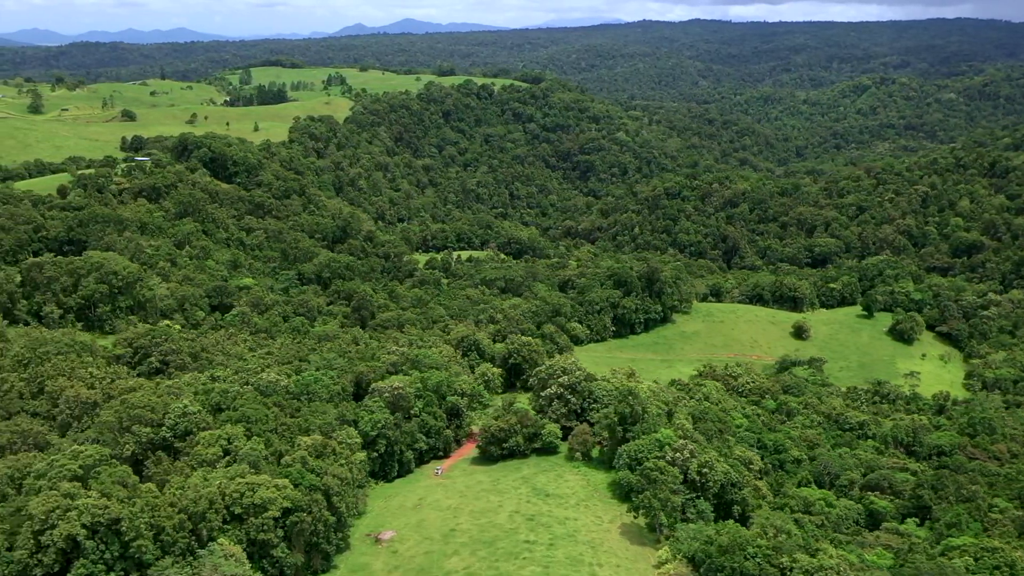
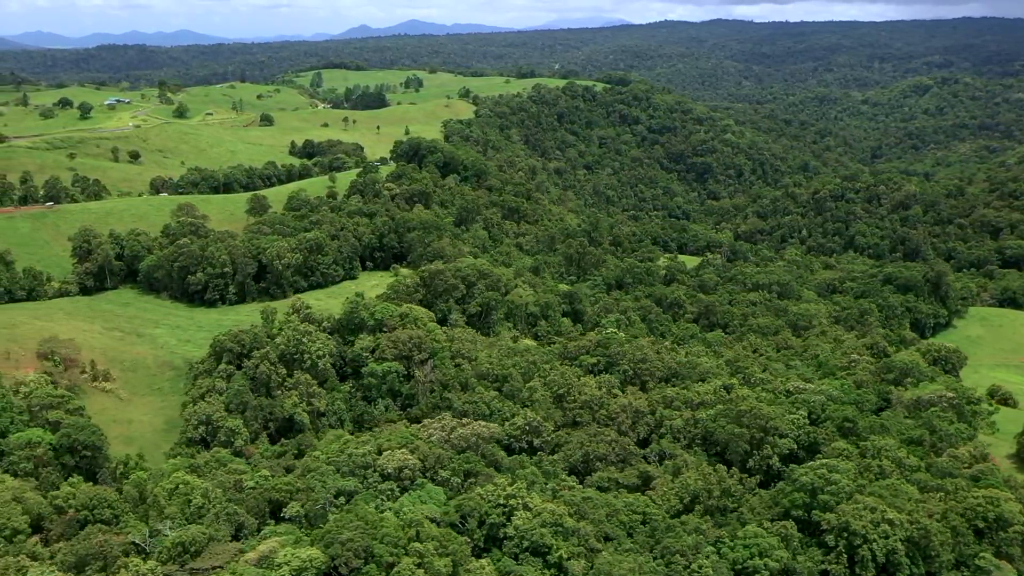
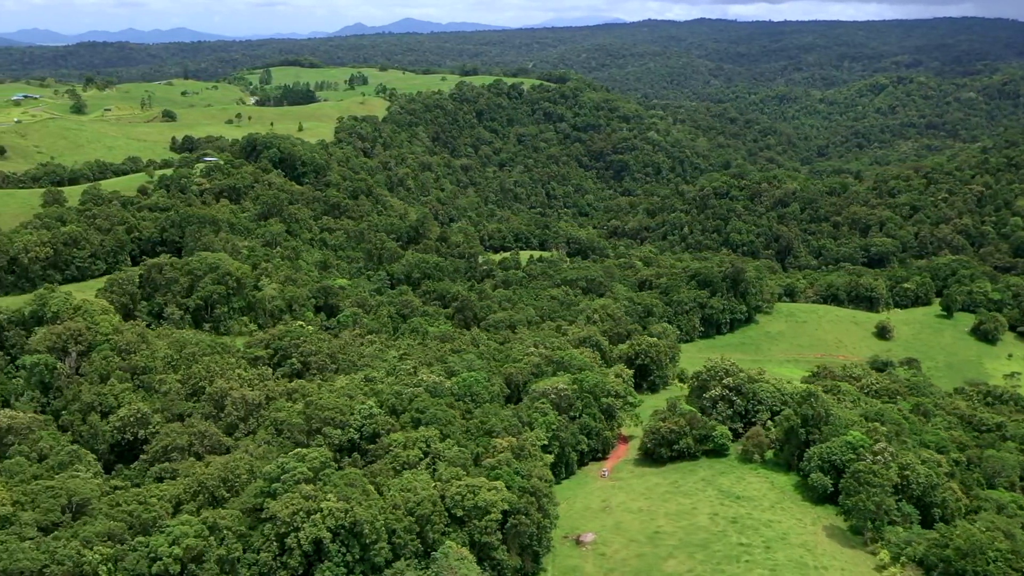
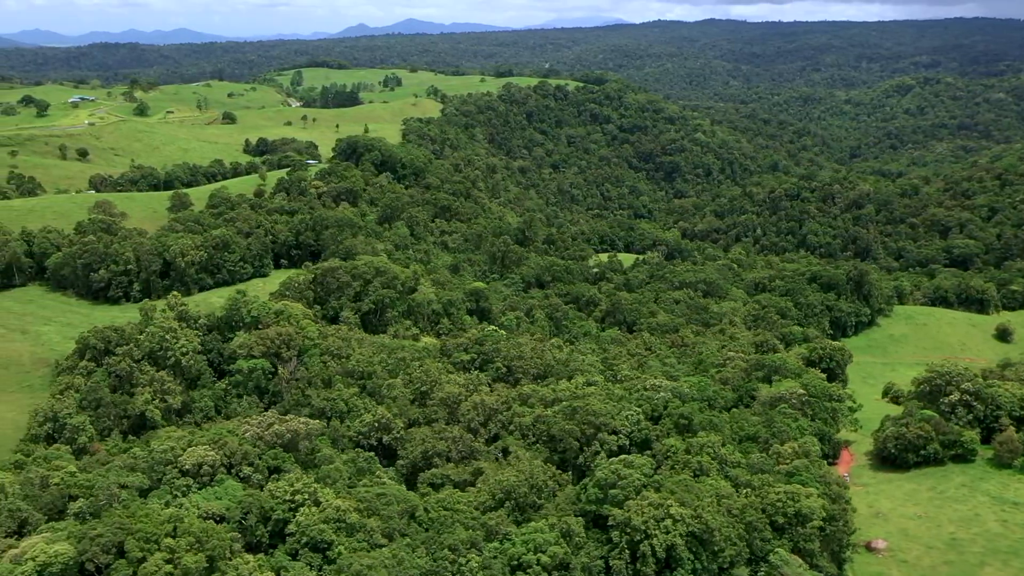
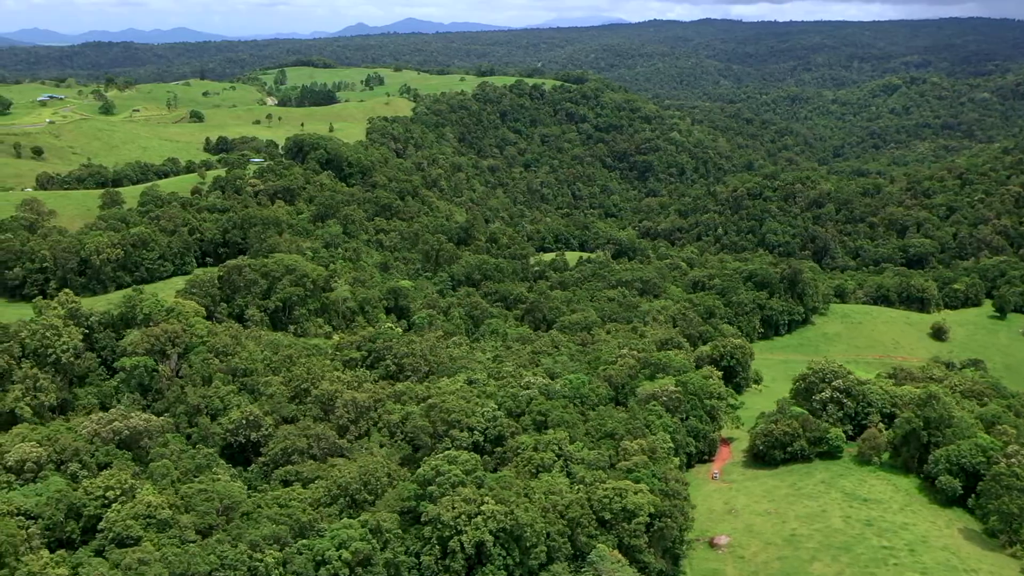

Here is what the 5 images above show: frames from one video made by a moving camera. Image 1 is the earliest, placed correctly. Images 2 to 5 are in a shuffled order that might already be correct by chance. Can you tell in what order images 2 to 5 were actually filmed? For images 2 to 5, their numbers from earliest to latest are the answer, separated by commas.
3, 5, 4, 2
